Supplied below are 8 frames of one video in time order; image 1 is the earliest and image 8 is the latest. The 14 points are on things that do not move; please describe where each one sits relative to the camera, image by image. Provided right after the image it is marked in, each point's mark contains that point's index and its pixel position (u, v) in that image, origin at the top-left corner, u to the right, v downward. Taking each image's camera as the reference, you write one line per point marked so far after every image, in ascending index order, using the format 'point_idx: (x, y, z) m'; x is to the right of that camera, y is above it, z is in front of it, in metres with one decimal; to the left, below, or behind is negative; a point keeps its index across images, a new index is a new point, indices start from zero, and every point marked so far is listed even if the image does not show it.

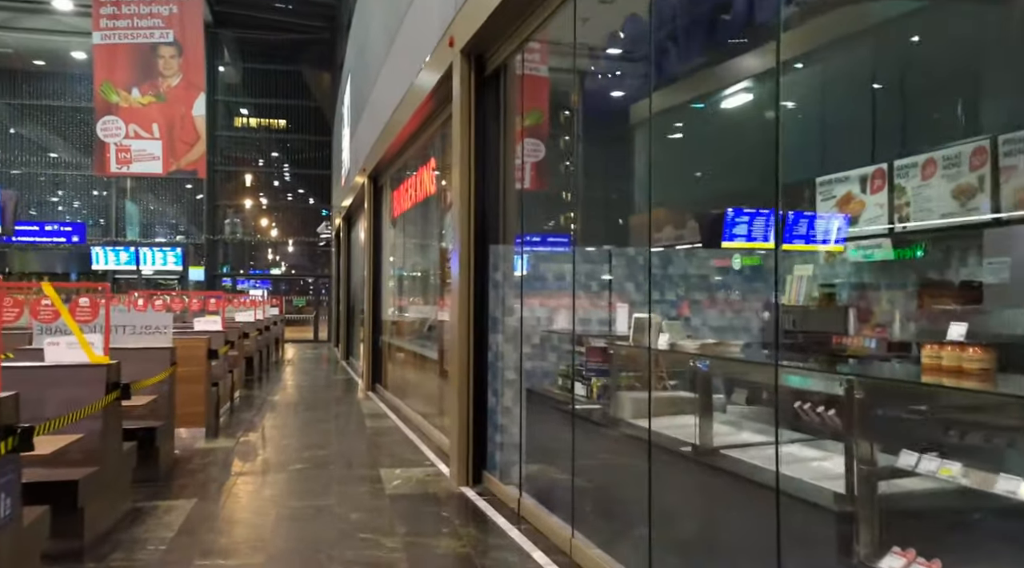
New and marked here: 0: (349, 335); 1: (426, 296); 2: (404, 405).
0: (-3.1, -1.0, +15.4) m
1: (-0.9, -0.1, +8.0) m
2: (-1.1, -1.2, +8.1) m
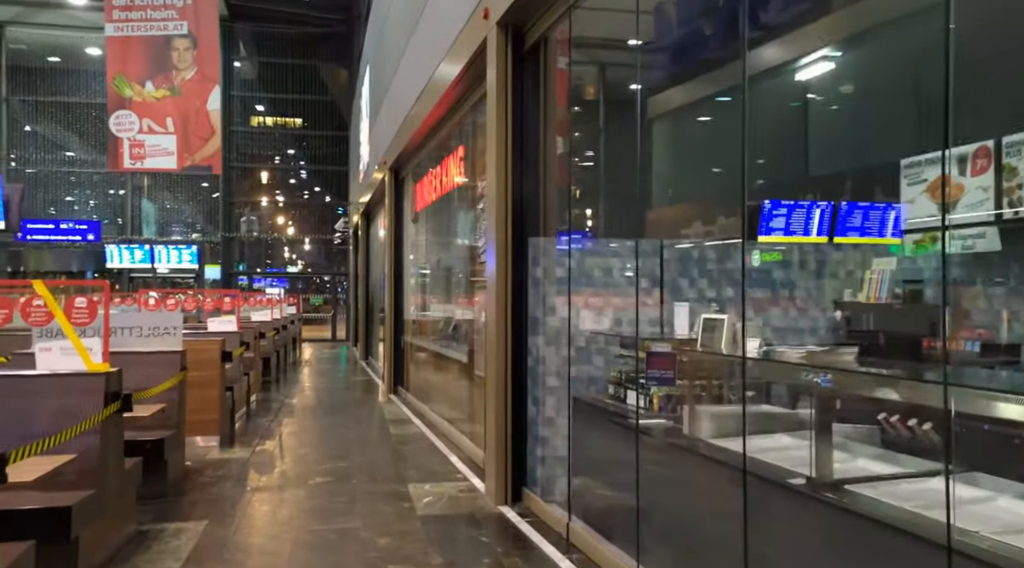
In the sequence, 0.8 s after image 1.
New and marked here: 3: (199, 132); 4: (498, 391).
0: (-2.7, -1.0, +15.0) m
1: (-0.6, -0.1, +7.6) m
2: (-0.8, -1.2, +7.7) m
3: (-5.2, +2.5, +13.3) m
4: (-0.1, -0.6, +4.3) m
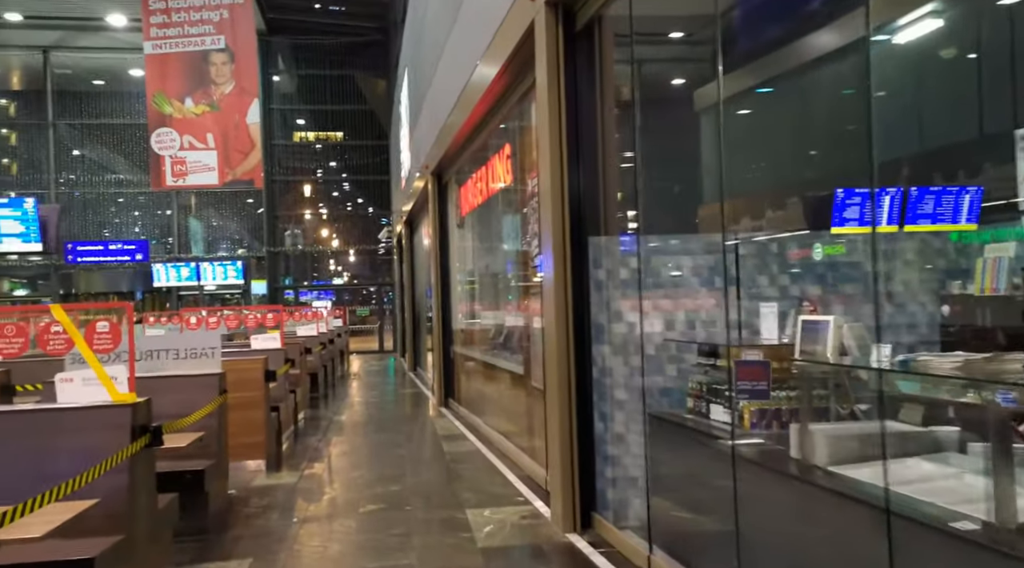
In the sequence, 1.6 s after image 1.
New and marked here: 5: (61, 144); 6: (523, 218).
0: (-1.8, -1.1, +14.7) m
1: (-0.1, -0.1, +7.2) m
2: (-0.3, -1.3, +7.3) m
3: (-4.5, +2.3, +13.2) m
4: (+0.2, -0.6, +3.9) m
5: (-11.0, +3.4, +19.6) m
6: (+0.1, +0.5, +6.2) m
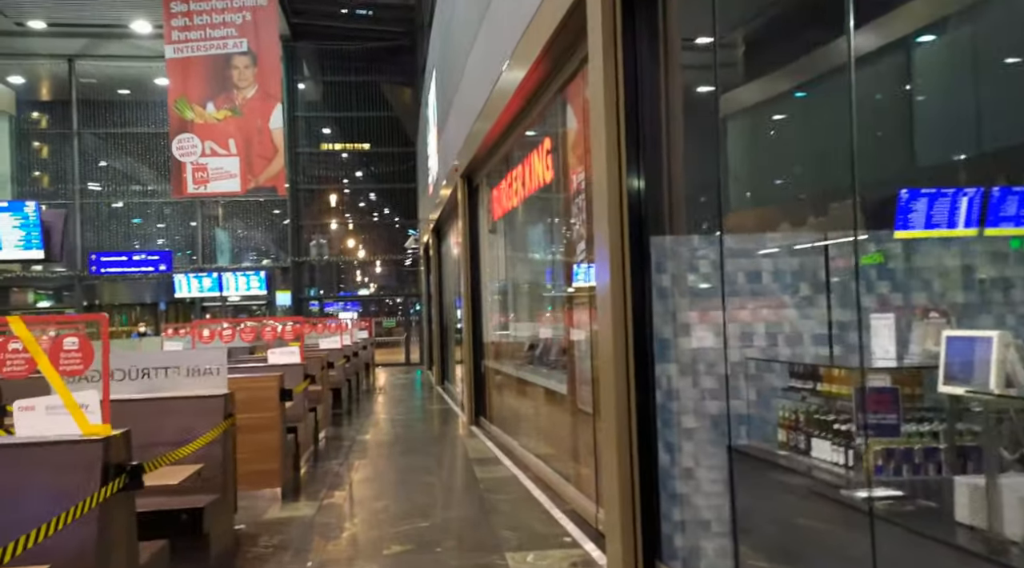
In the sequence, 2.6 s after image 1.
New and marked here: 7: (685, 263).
0: (-1.2, -1.3, +14.2) m
1: (+0.2, -0.2, +6.7) m
2: (0.0, -1.4, +6.8) m
3: (-4.0, +2.1, +12.8) m
4: (+0.4, -0.7, +3.3) m
5: (-10.3, +3.1, +19.5) m
6: (+0.4, +0.4, +5.6) m
7: (+0.7, +0.1, +3.4) m
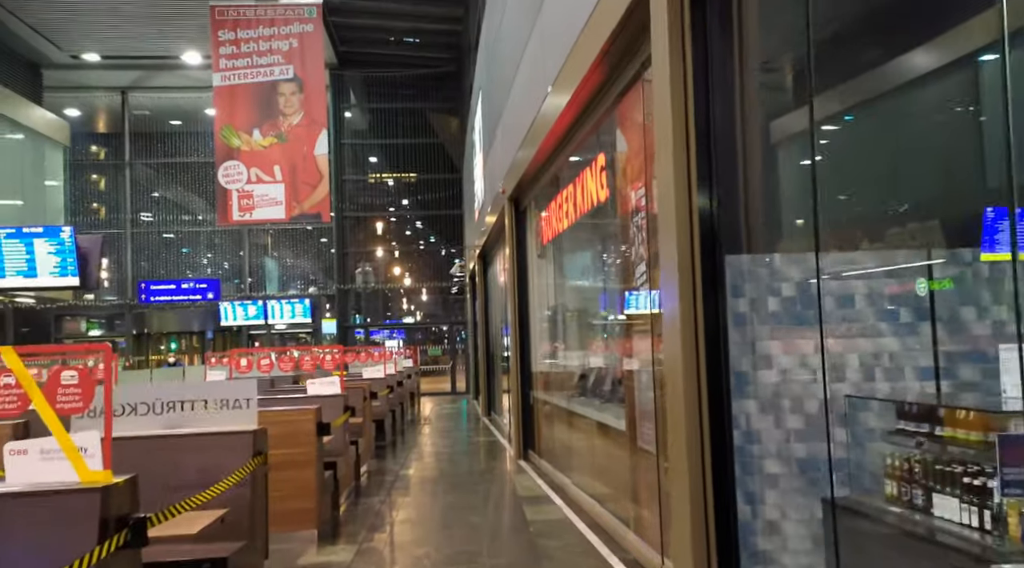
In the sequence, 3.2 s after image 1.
0: (-0.4, -1.8, +13.8) m
1: (+0.6, -0.4, +6.3) m
2: (+0.5, -1.6, +6.3) m
3: (-3.3, +1.7, +12.7) m
4: (+0.7, -0.8, +2.9) m
5: (-9.2, +2.4, +19.7) m
6: (+0.7, +0.3, +5.2) m
7: (+0.9, 0.0, +3.0) m
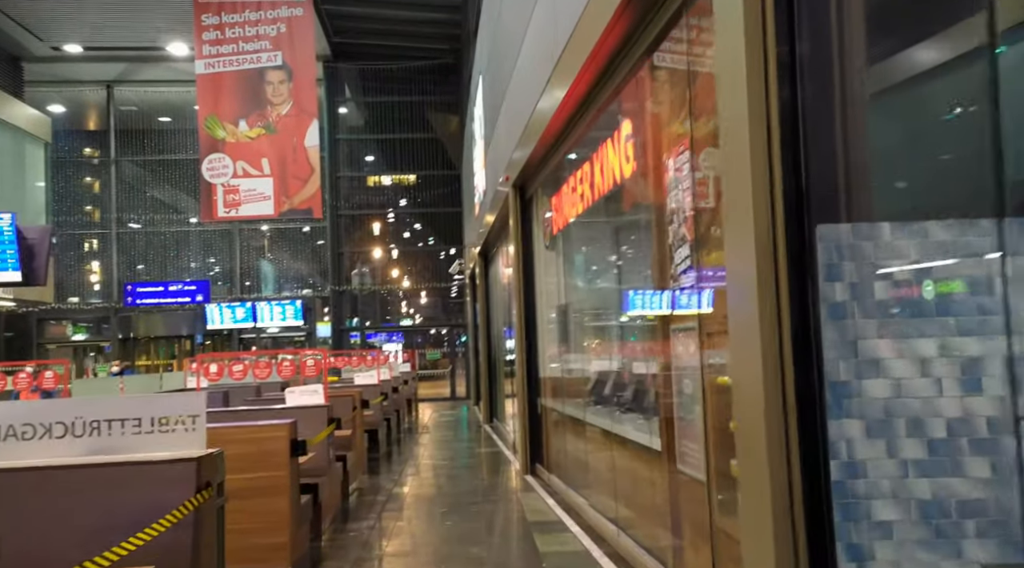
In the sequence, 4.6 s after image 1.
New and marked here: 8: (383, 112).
0: (-0.3, -1.8, +13.1) m
1: (+0.6, -0.4, +5.5) m
2: (+0.5, -1.5, +5.6) m
3: (-3.2, +1.7, +11.9) m
4: (+0.7, -0.7, +2.2) m
5: (-9.1, +2.4, +19.0) m
6: (+0.7, +0.3, +4.5) m
7: (+1.0, +0.1, +2.2) m
8: (-3.2, +4.3, +19.8) m
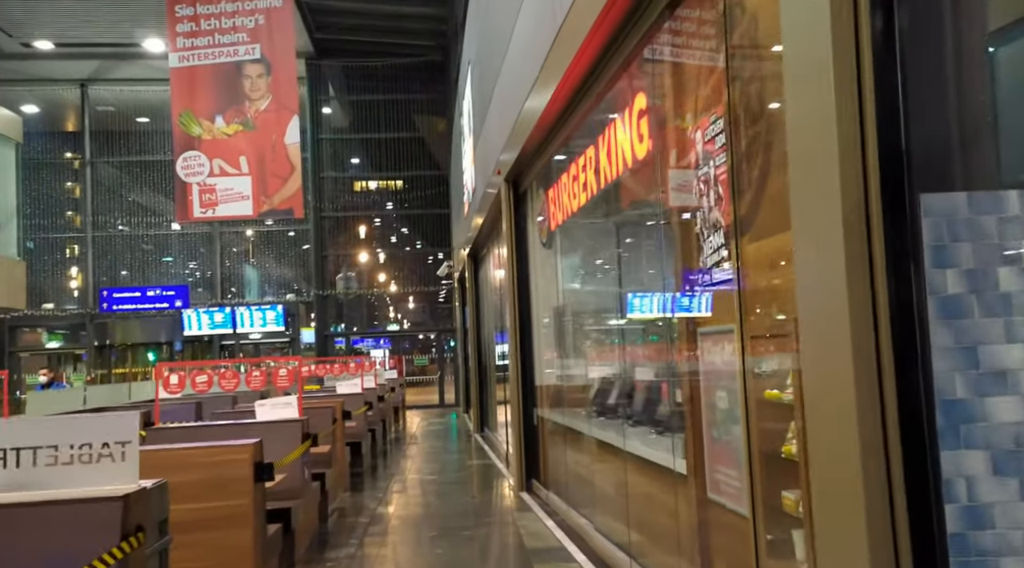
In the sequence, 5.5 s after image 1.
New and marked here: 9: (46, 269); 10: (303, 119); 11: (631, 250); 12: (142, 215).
0: (-0.5, -1.8, +12.5) m
1: (+0.6, -0.4, +5.0) m
2: (+0.5, -1.5, +5.0) m
3: (-3.4, +1.6, +11.4) m
4: (+0.7, -0.7, +1.6) m
5: (-9.4, +2.3, +18.3) m
6: (+0.7, +0.3, +3.9) m
7: (+1.0, +0.1, +1.7) m
8: (-3.5, +4.2, +19.2) m
9: (-10.5, +0.3, +18.0) m
10: (-5.0, +3.9, +18.9) m
11: (+0.7, +0.2, +4.3) m
12: (-8.5, +1.6, +18.3) m
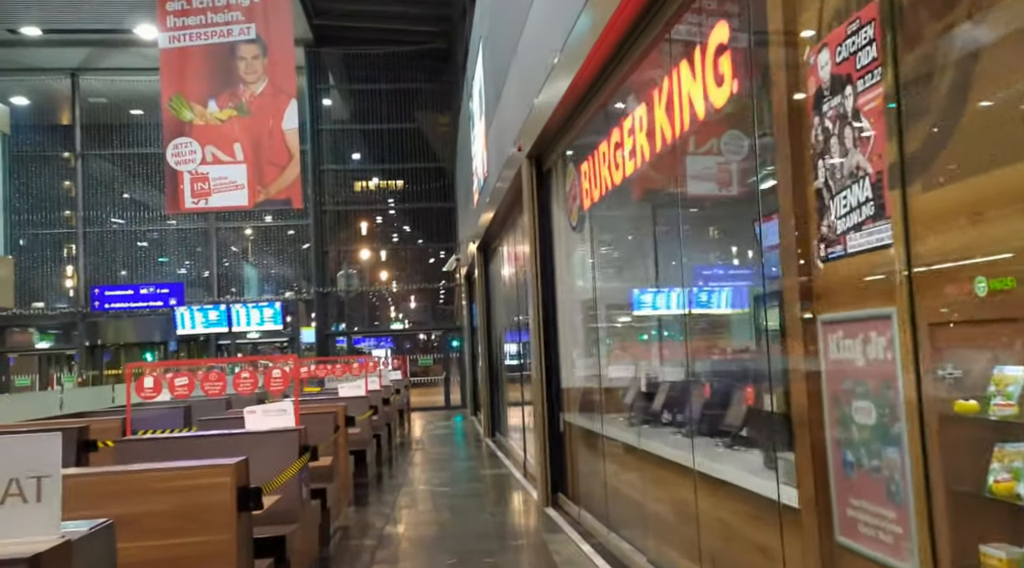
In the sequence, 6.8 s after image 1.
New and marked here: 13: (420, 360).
0: (-0.3, -1.8, +11.8) m
1: (+0.8, -0.3, +4.3) m
2: (+0.7, -1.5, +4.3) m
3: (-3.2, +1.7, +10.6) m
4: (+0.9, -0.6, +0.9) m
5: (-9.2, +2.3, +17.6) m
6: (+0.9, +0.4, +3.2) m
7: (+1.2, +0.2, +0.9) m
8: (-3.3, +4.2, +18.5) m
9: (-10.3, +0.4, +17.3) m
10: (-4.8, +4.0, +18.2) m
11: (+0.9, +0.3, +3.5) m
12: (-8.3, +1.6, +17.6) m
13: (-2.3, -1.9, +19.7) m
